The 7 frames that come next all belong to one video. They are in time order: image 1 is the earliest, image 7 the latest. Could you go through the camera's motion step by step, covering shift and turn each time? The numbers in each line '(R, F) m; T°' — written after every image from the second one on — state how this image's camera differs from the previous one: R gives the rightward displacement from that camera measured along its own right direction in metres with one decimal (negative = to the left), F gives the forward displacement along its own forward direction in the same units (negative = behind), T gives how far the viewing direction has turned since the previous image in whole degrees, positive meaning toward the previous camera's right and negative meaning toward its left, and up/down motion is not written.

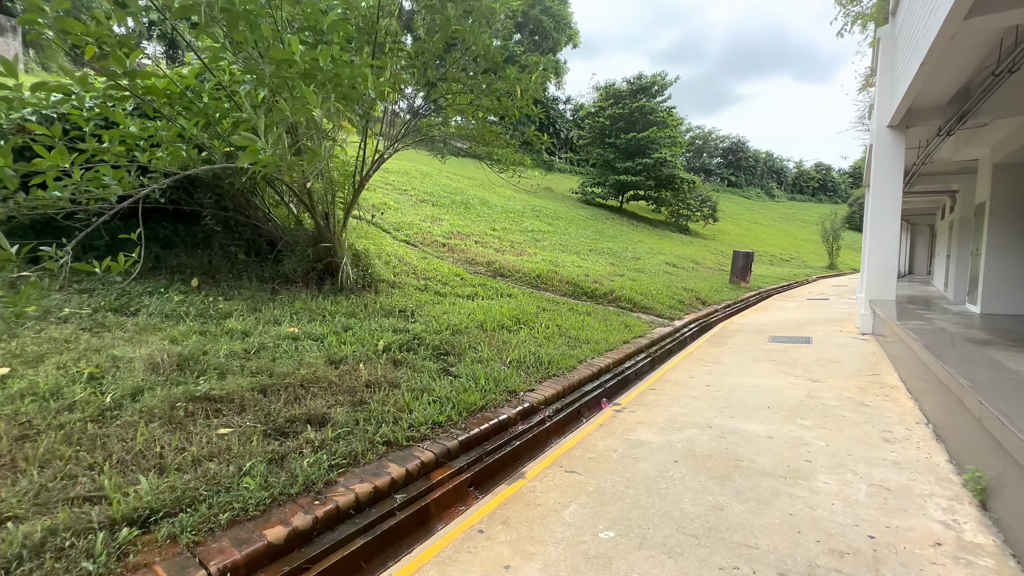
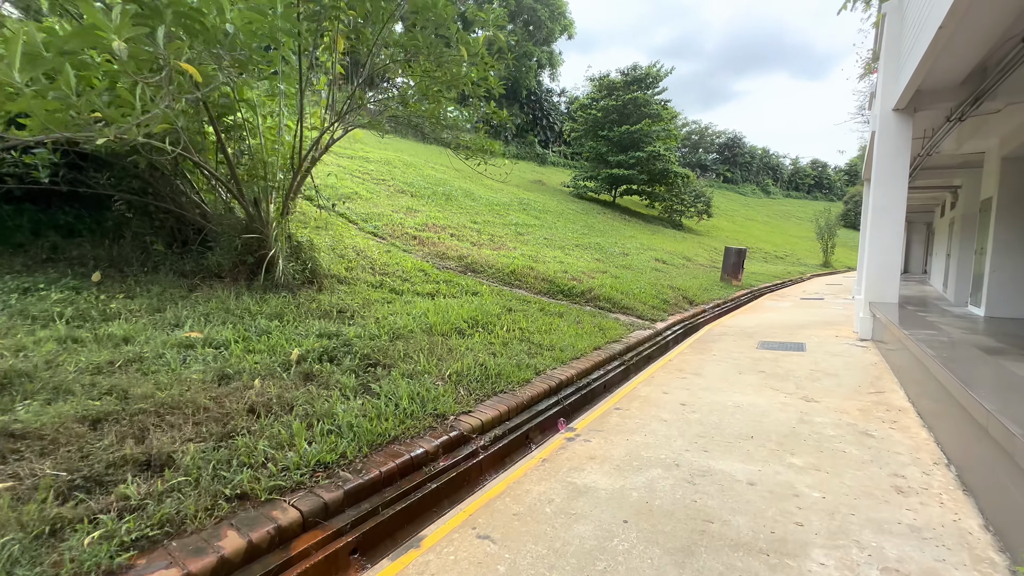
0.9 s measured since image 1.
(+0.4, +0.6) m; +1°
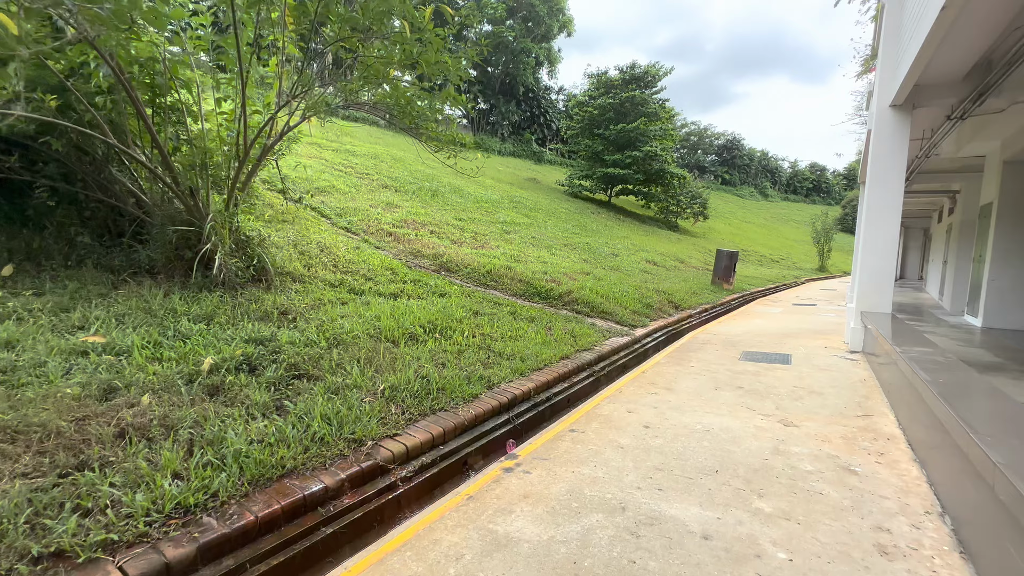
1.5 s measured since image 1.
(+0.4, +0.4) m; 0°
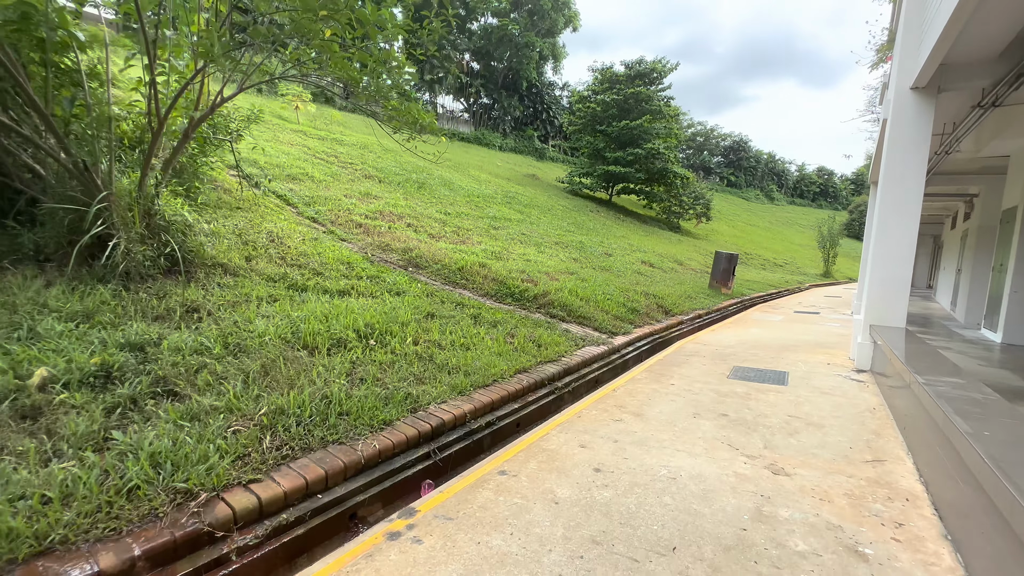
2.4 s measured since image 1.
(+0.4, +0.6) m; 0°
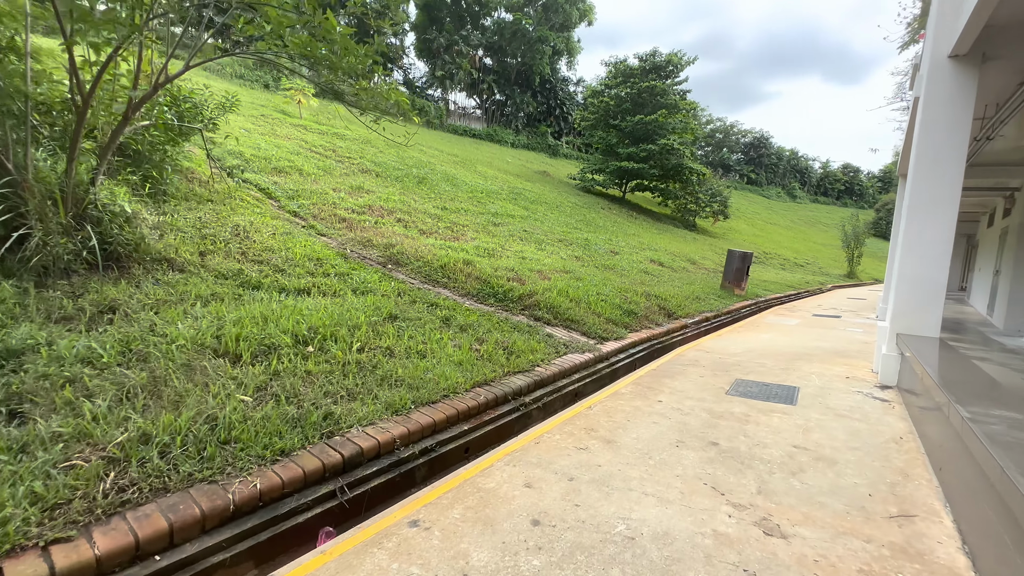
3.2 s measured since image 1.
(+0.4, +0.5) m; -2°
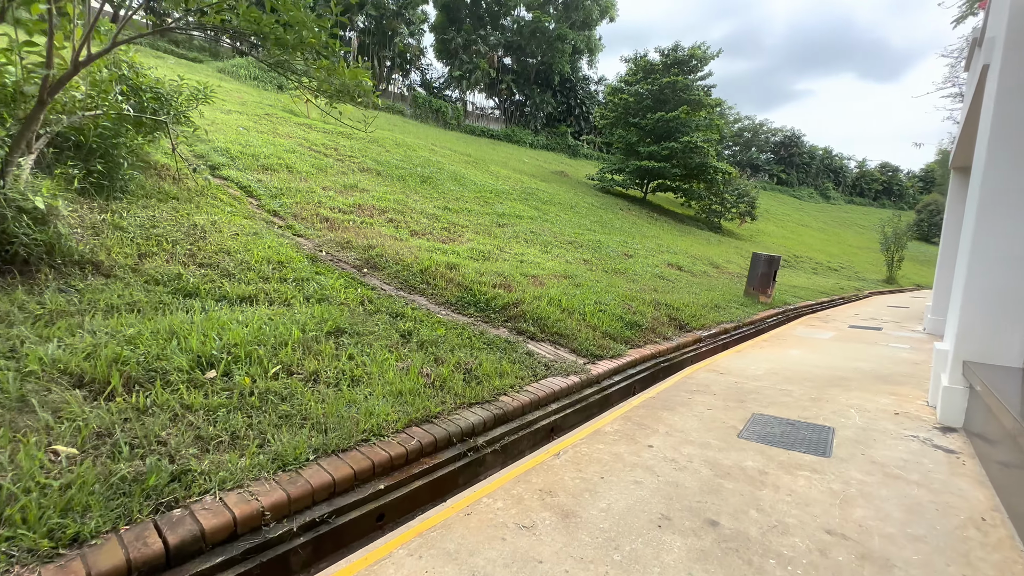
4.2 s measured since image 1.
(+0.4, +0.7) m; -3°
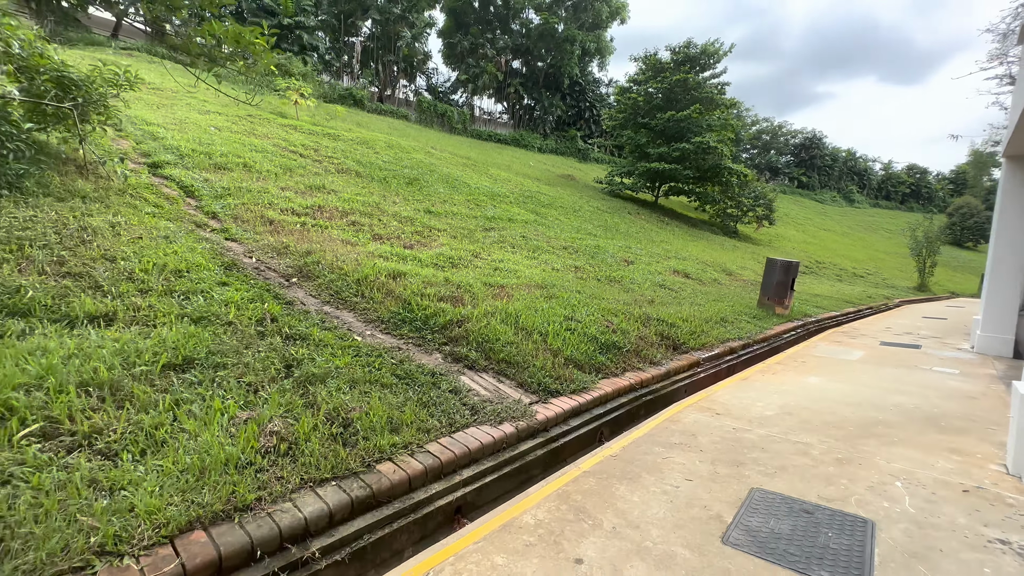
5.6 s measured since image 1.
(+0.6, +1.0) m; -2°
